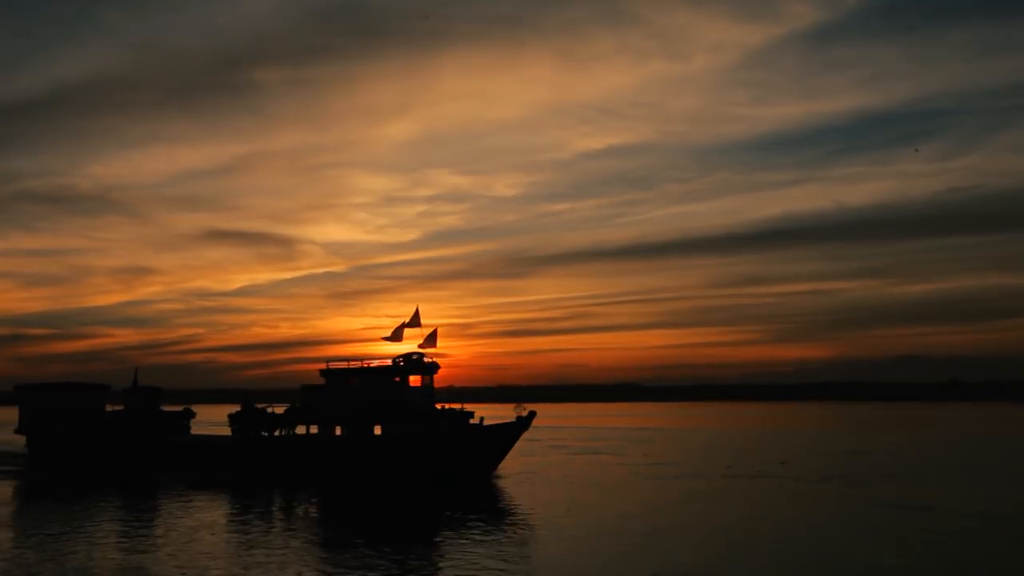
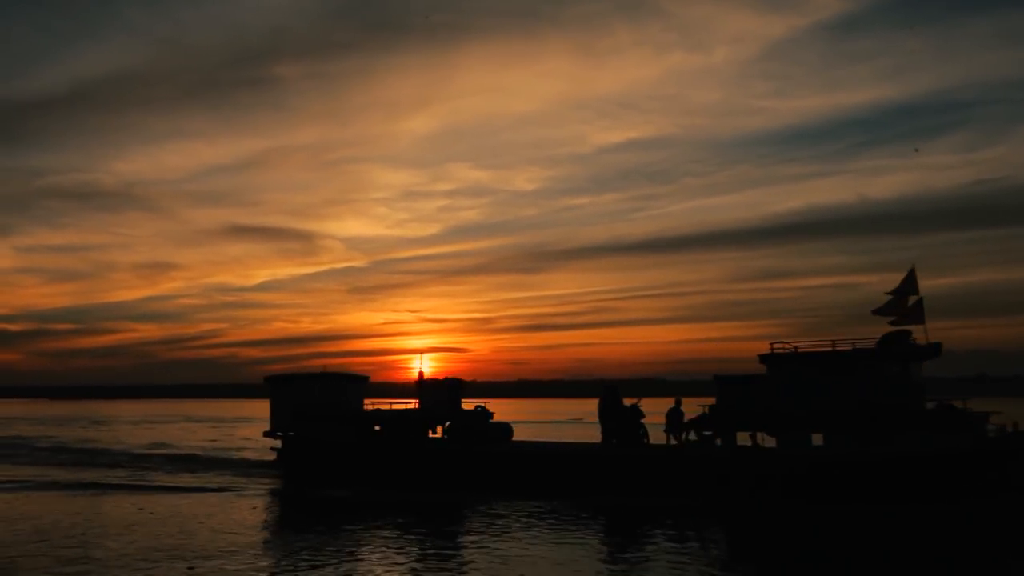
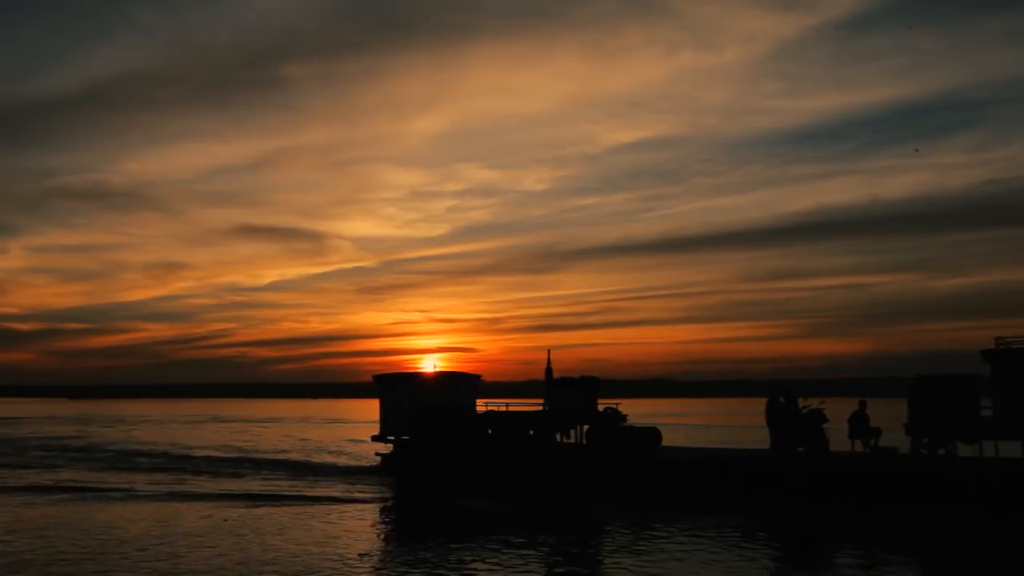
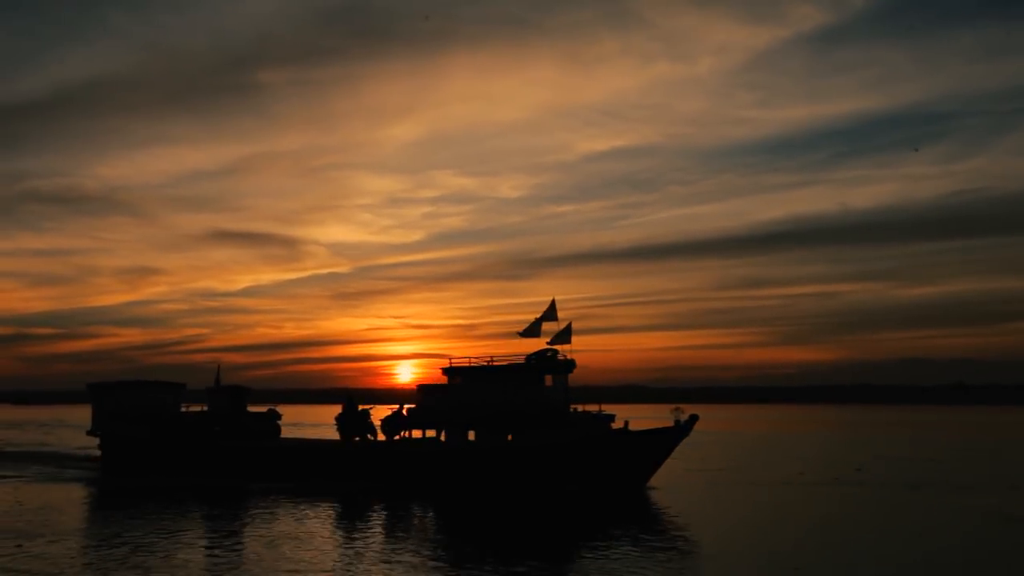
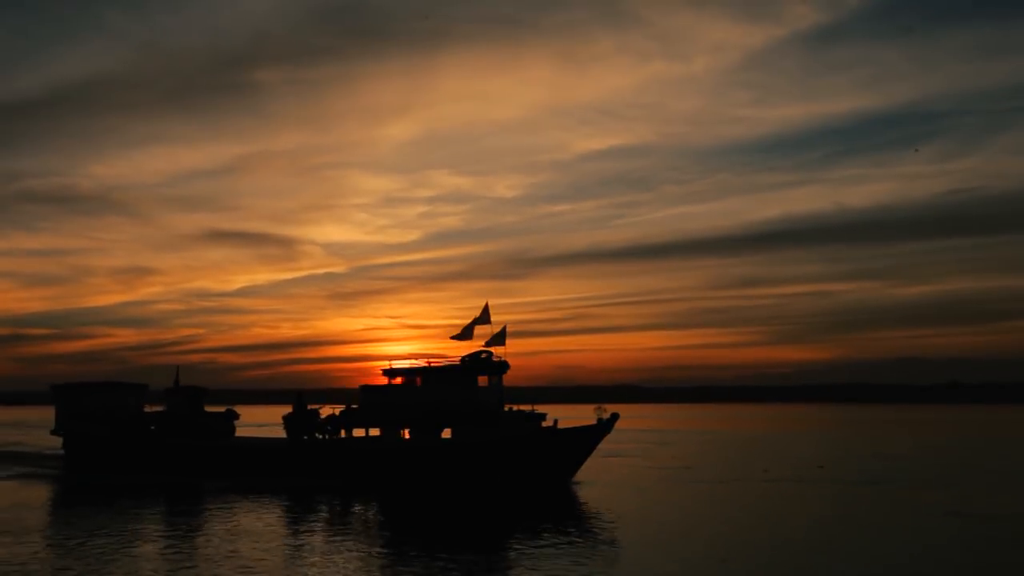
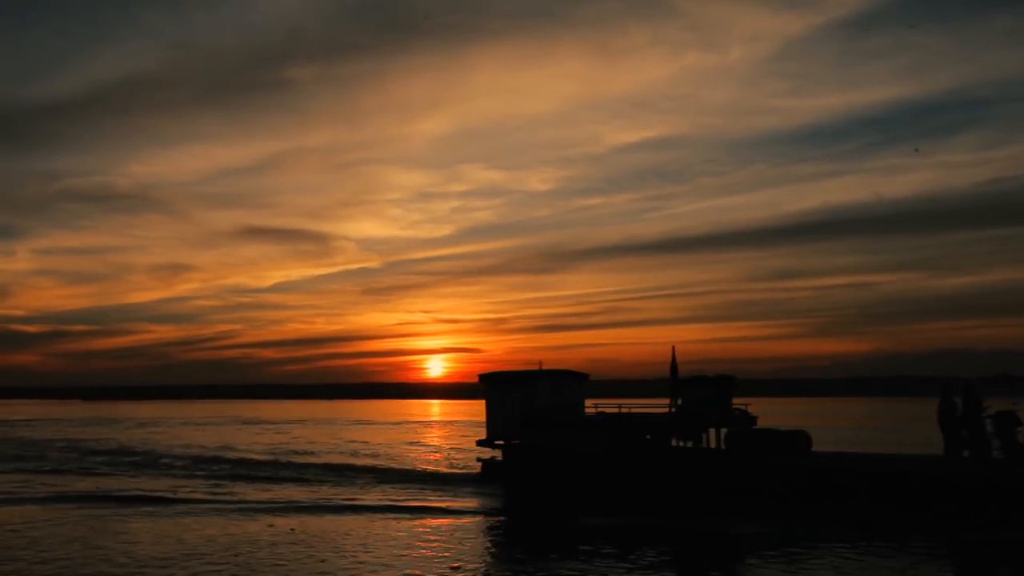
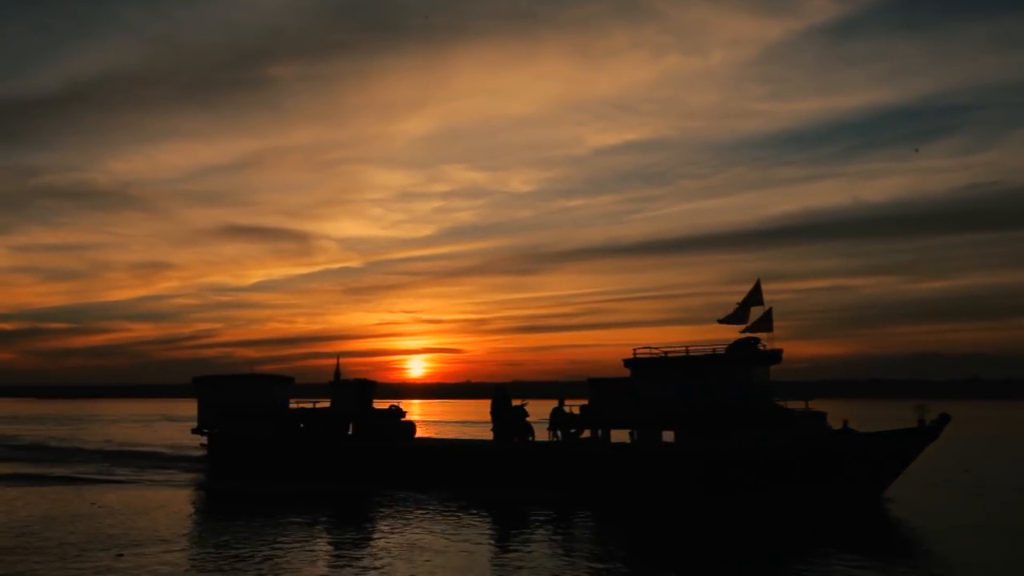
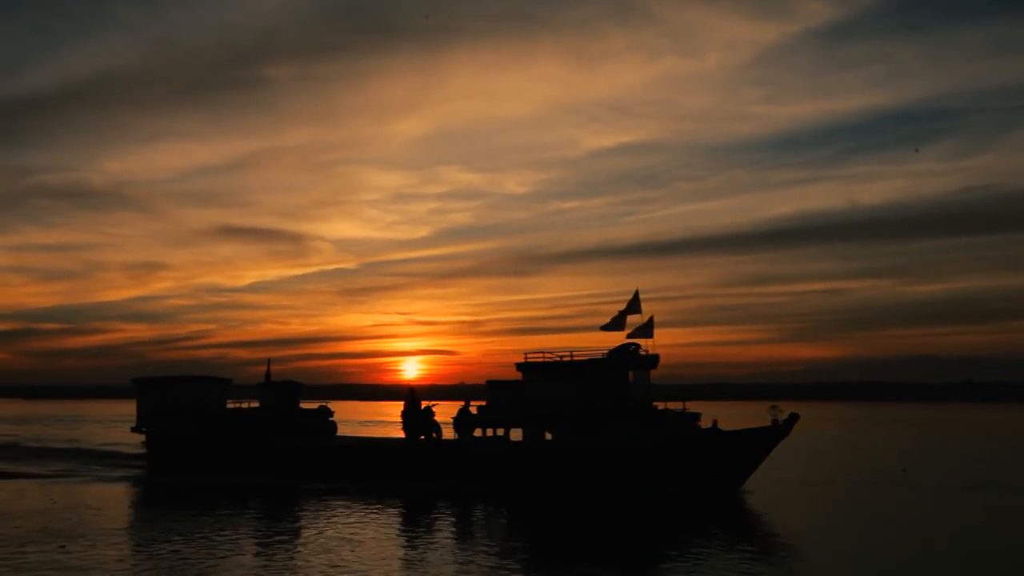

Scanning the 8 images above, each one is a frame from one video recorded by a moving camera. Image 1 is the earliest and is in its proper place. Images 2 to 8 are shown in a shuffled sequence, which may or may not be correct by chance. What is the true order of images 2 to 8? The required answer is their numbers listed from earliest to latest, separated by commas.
5, 4, 8, 7, 2, 3, 6
